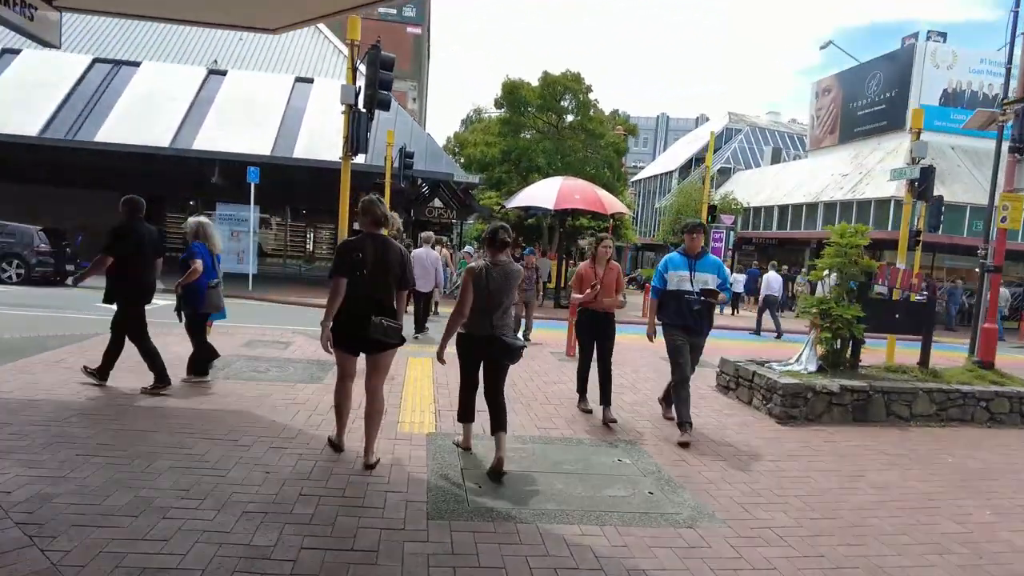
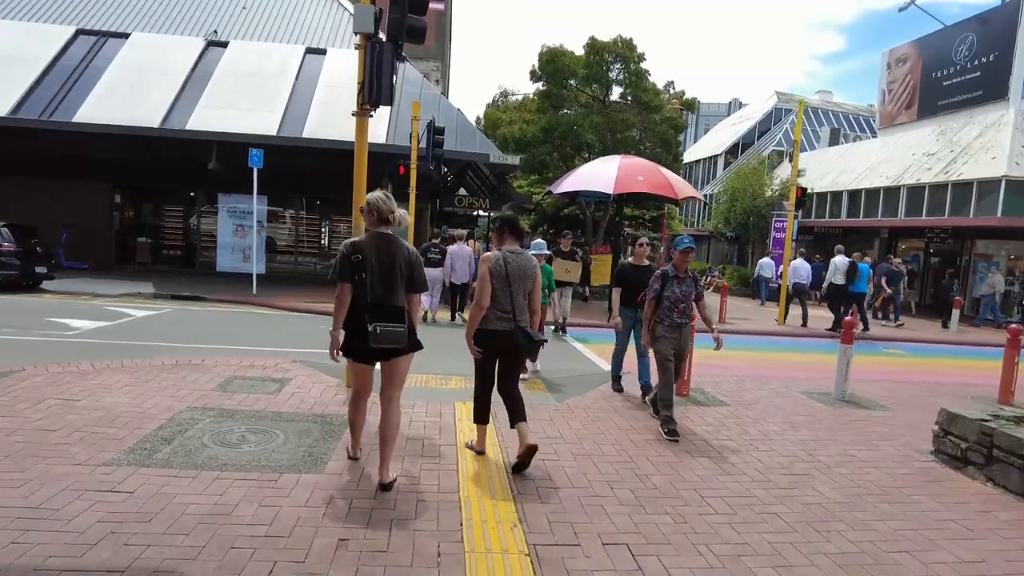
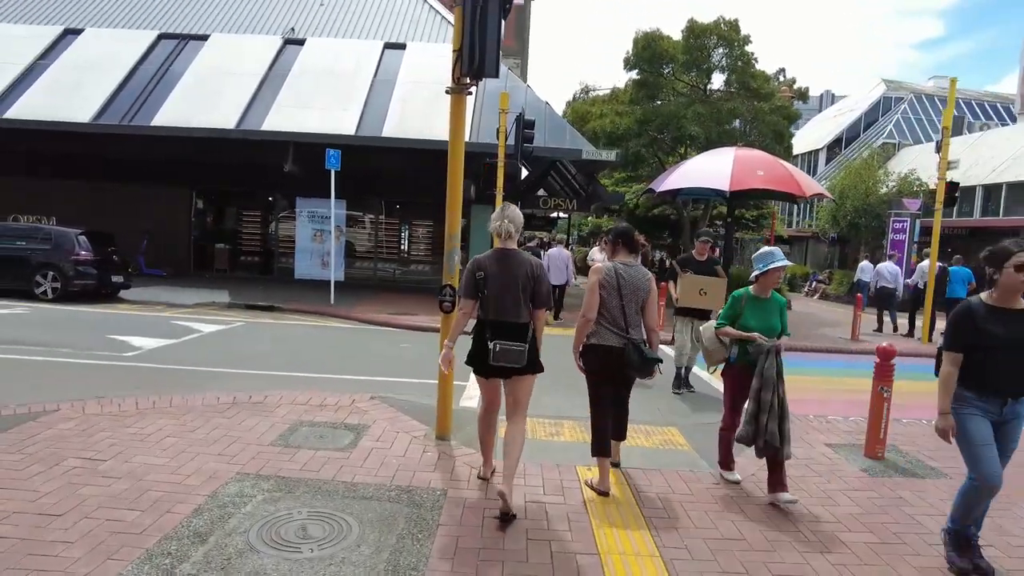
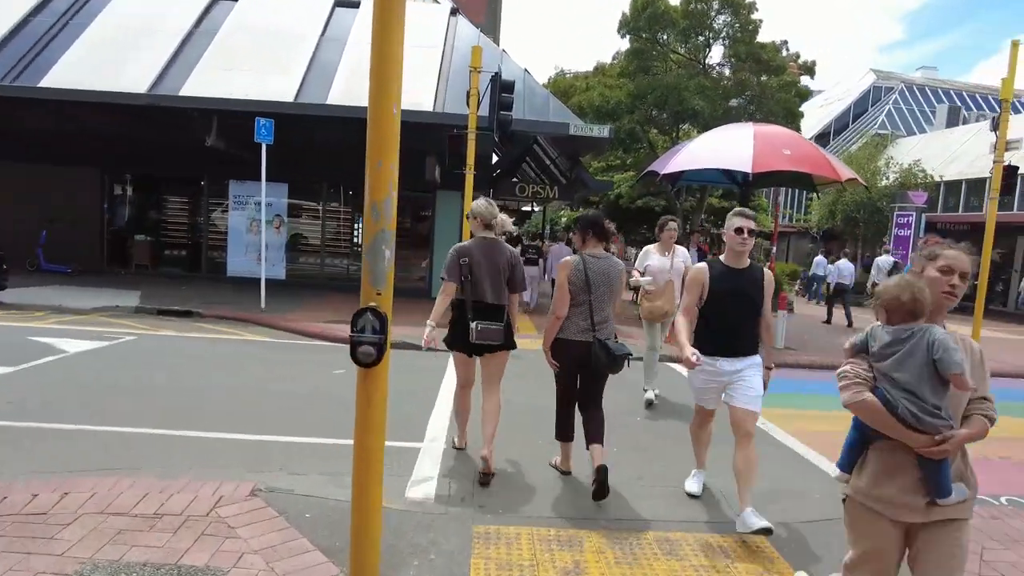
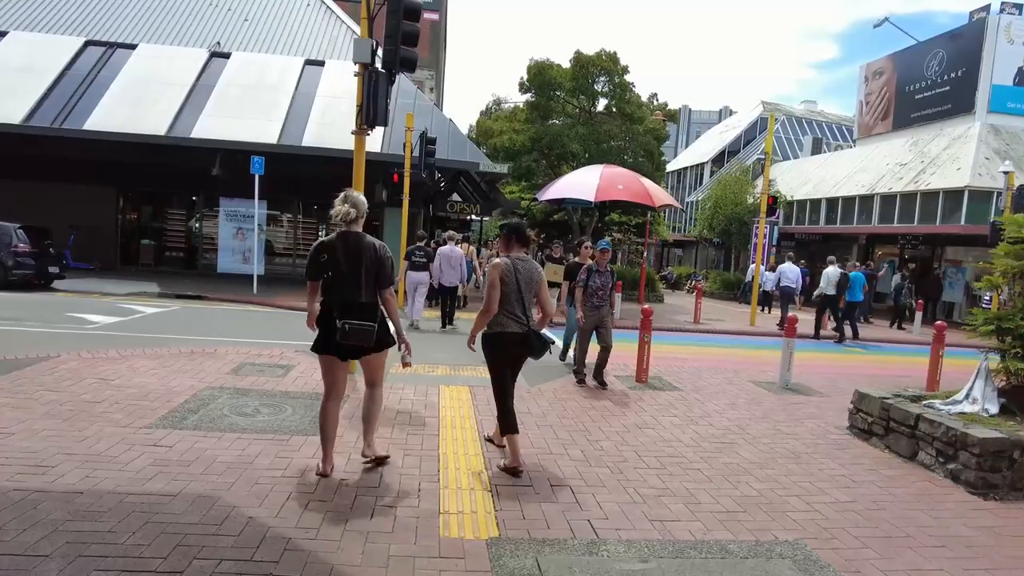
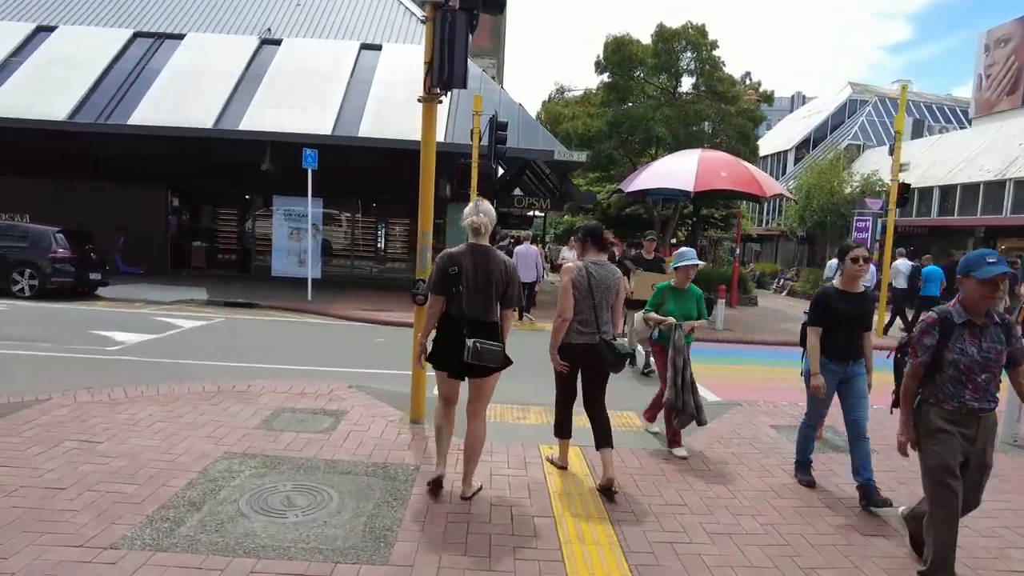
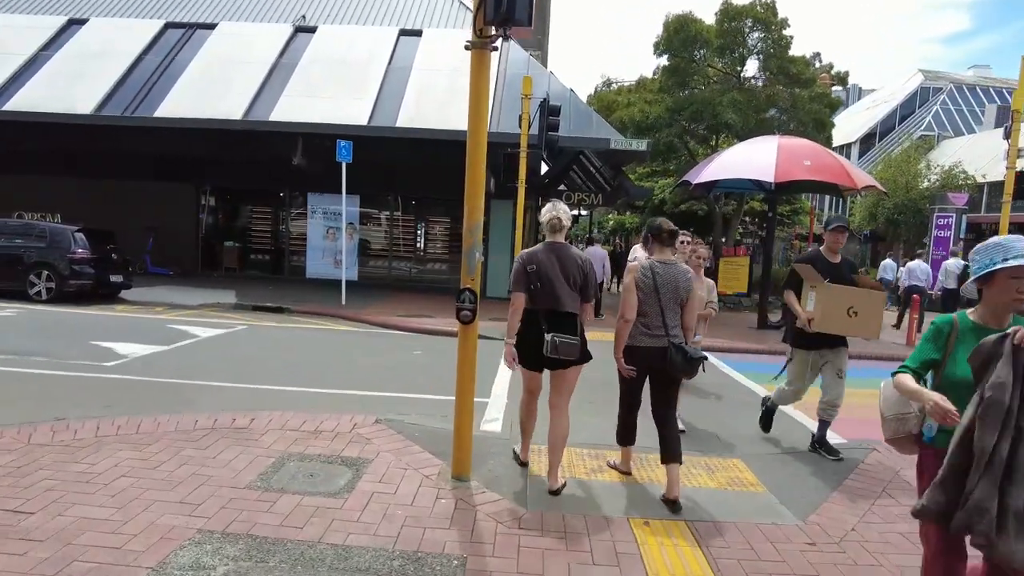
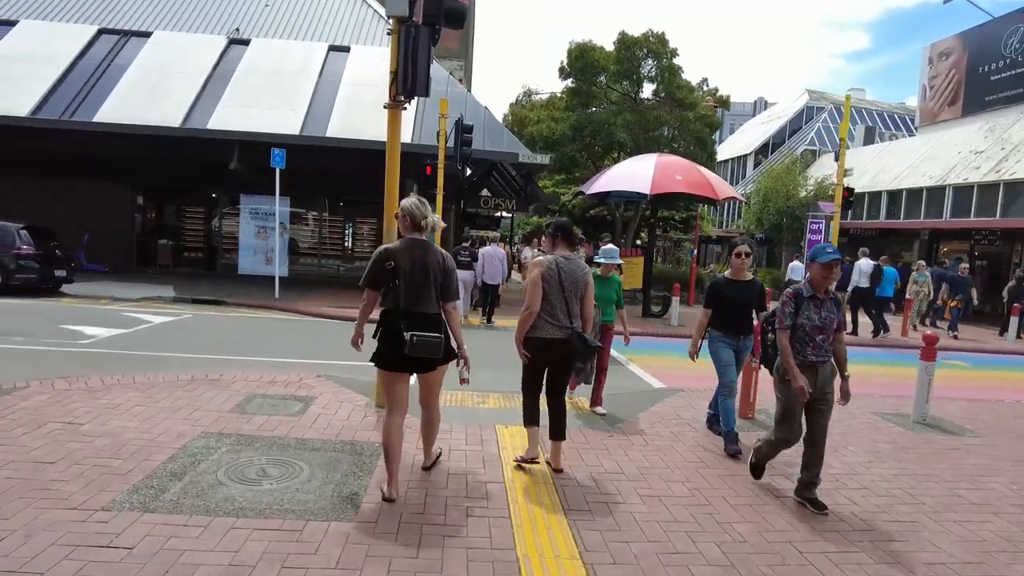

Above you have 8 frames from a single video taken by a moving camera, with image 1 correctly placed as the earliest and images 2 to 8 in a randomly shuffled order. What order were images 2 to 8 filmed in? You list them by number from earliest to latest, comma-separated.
5, 2, 8, 6, 3, 7, 4
